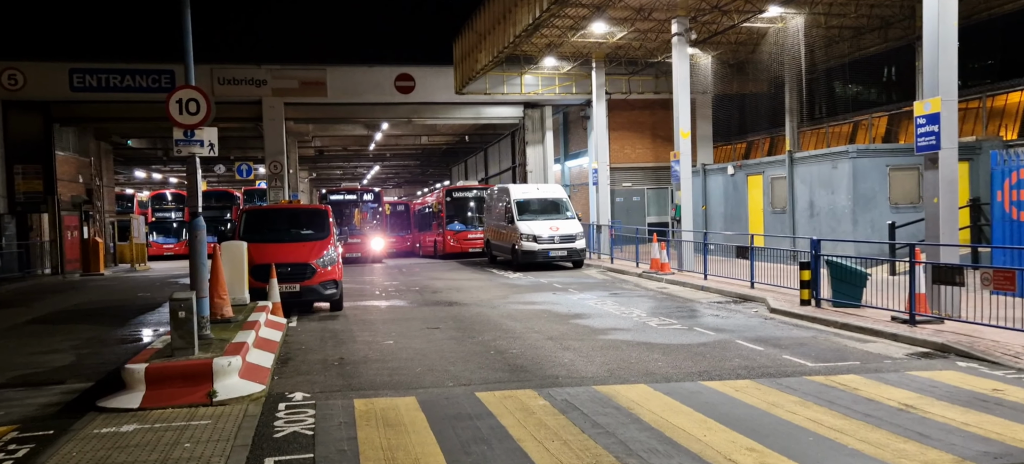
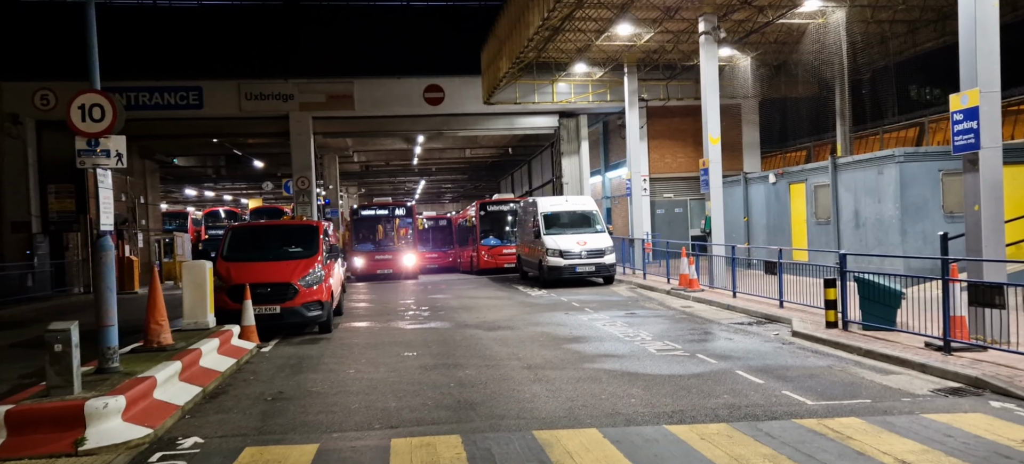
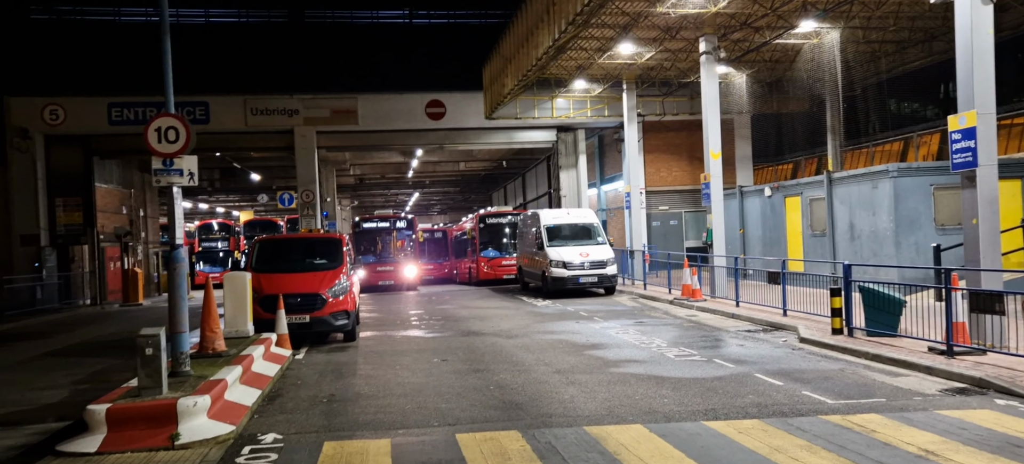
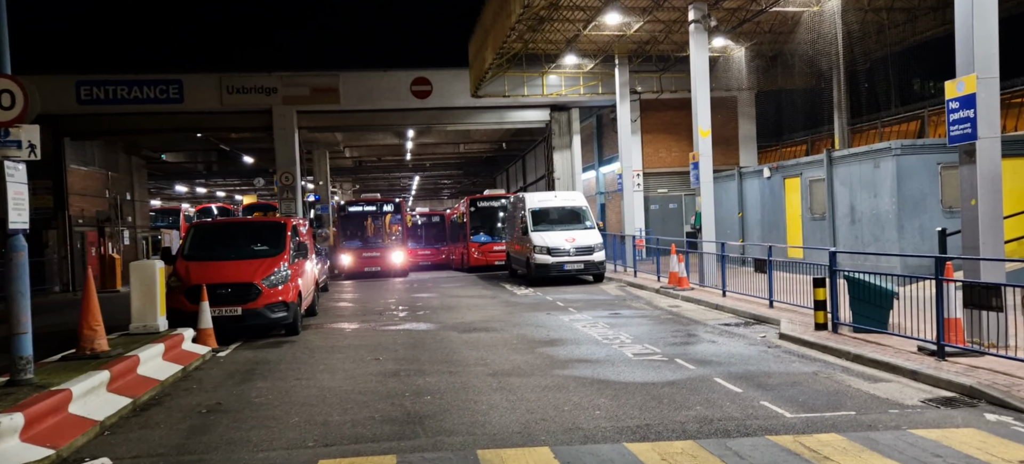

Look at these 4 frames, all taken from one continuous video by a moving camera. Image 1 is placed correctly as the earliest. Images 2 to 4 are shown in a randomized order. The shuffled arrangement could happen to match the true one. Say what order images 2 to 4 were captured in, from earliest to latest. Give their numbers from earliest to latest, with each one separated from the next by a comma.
3, 2, 4
